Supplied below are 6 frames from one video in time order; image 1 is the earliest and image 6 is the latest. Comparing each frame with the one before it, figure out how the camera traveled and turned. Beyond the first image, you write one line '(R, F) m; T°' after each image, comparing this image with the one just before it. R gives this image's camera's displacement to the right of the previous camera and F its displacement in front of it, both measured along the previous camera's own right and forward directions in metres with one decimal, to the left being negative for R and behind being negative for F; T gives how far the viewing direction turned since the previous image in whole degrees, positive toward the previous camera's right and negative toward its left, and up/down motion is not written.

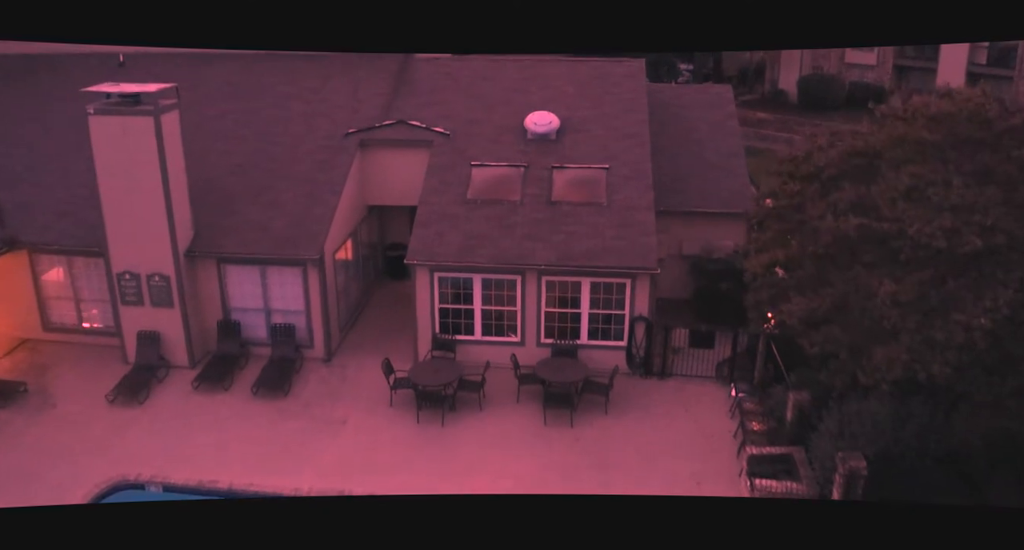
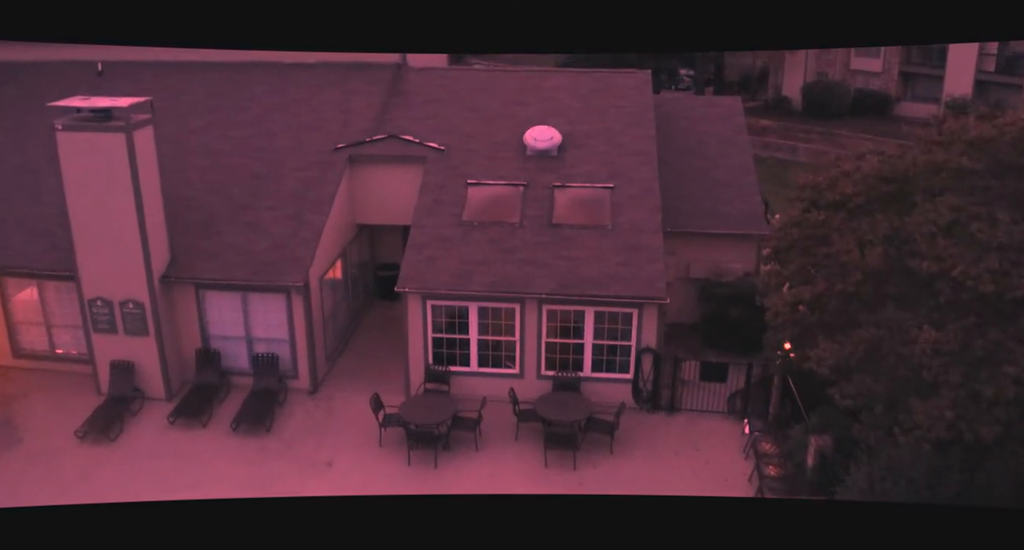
(0.0, +0.9) m; 0°
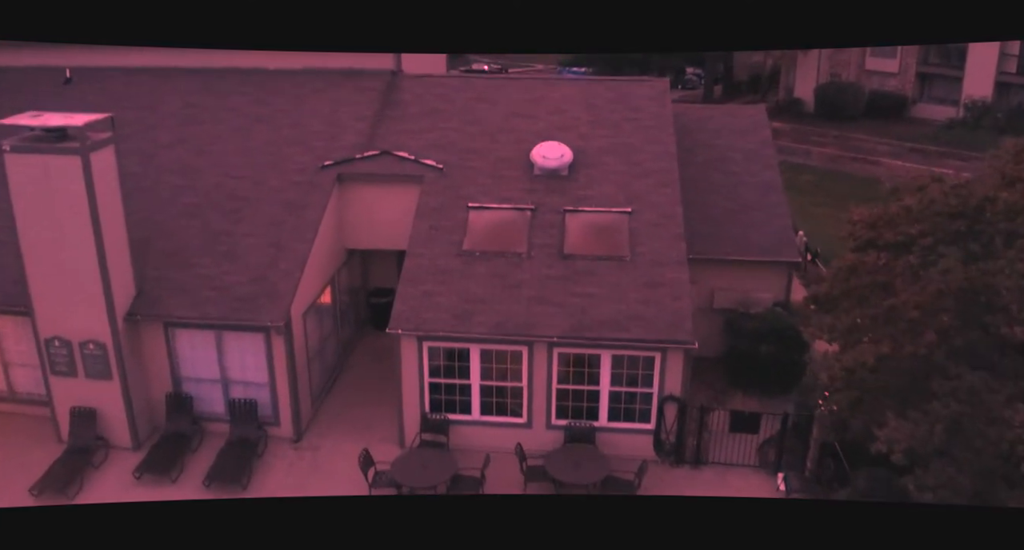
(-0.1, +1.4) m; 0°
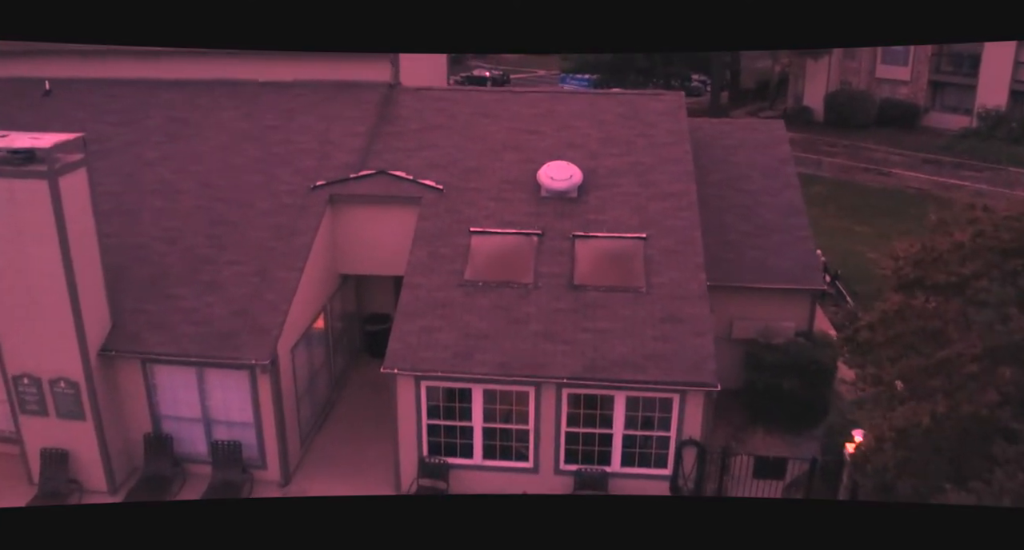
(-0.1, +0.9) m; 0°
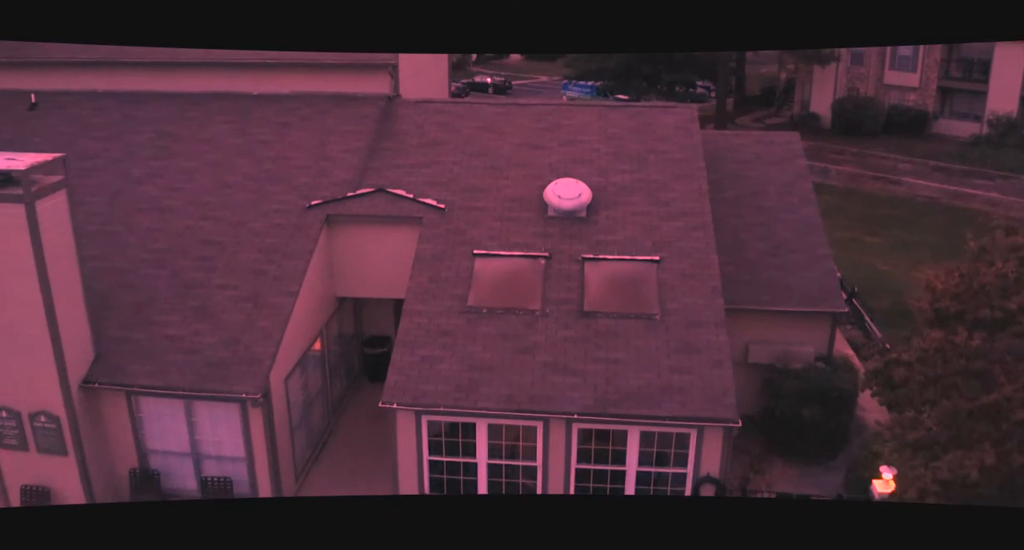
(-0.1, +0.6) m; 0°
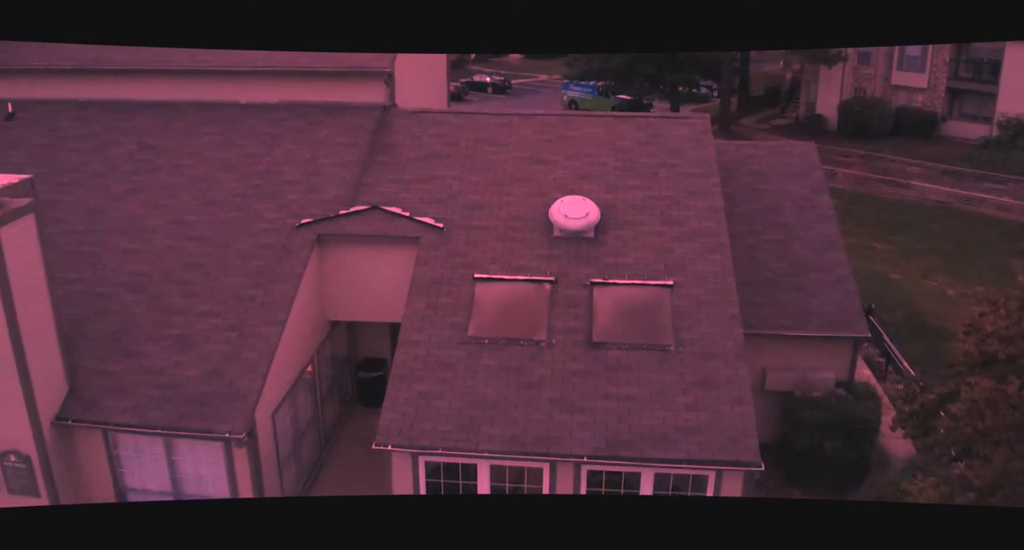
(-0.1, +0.7) m; 0°
